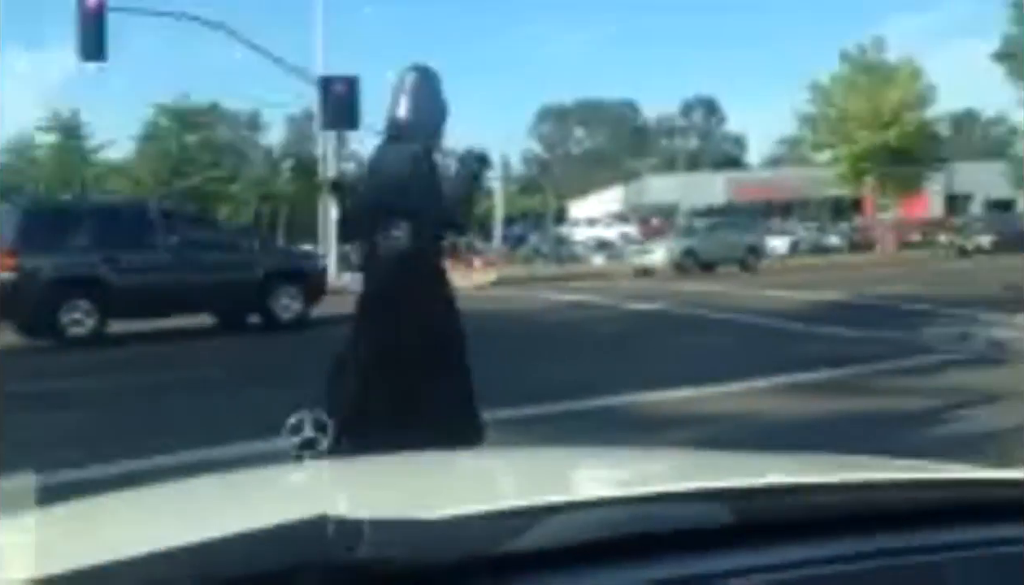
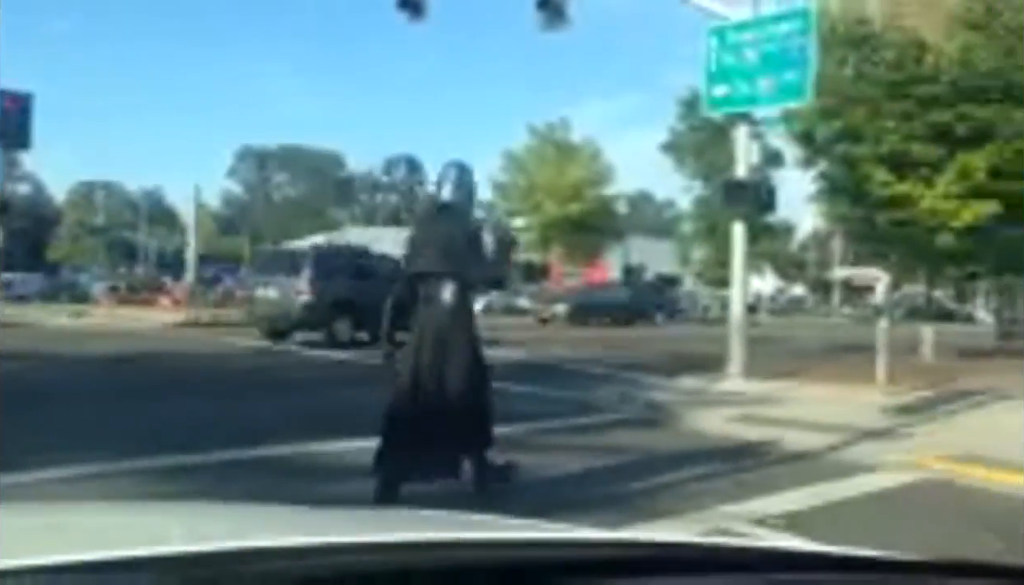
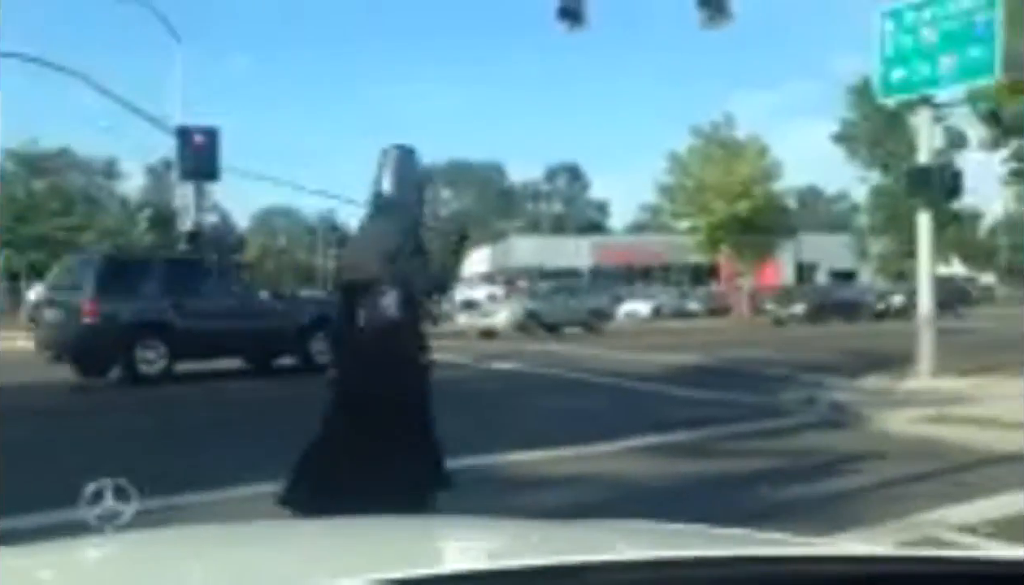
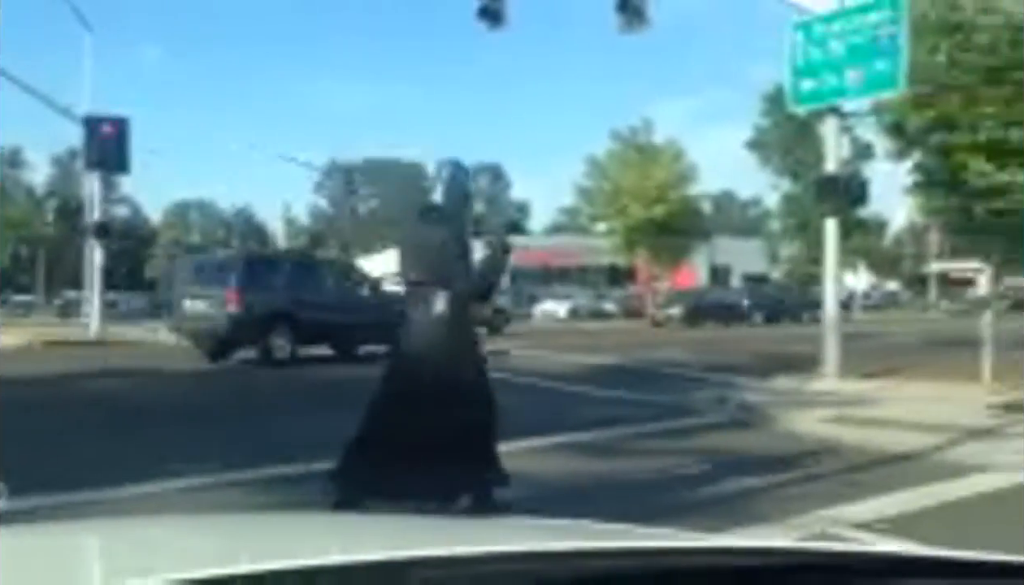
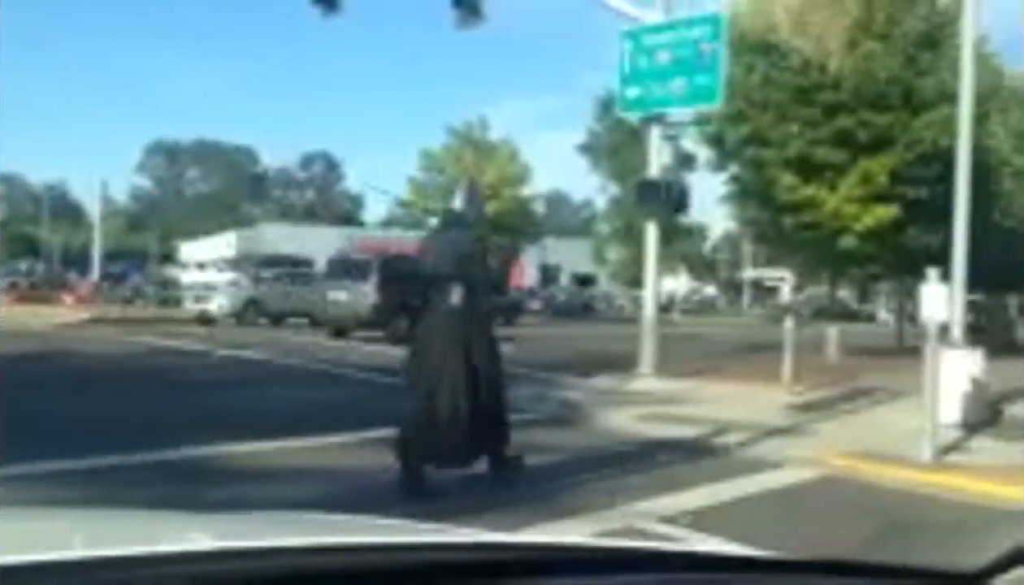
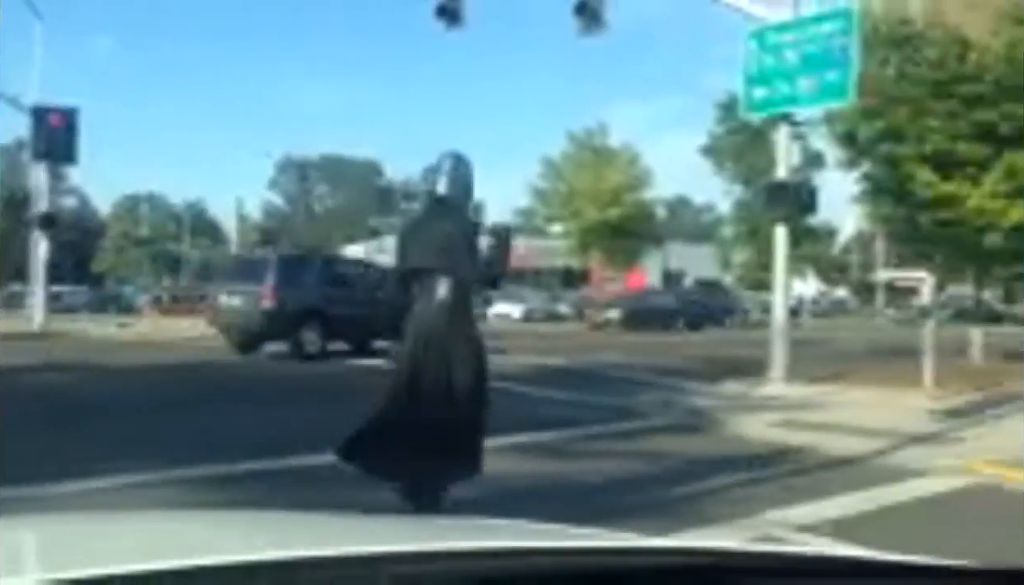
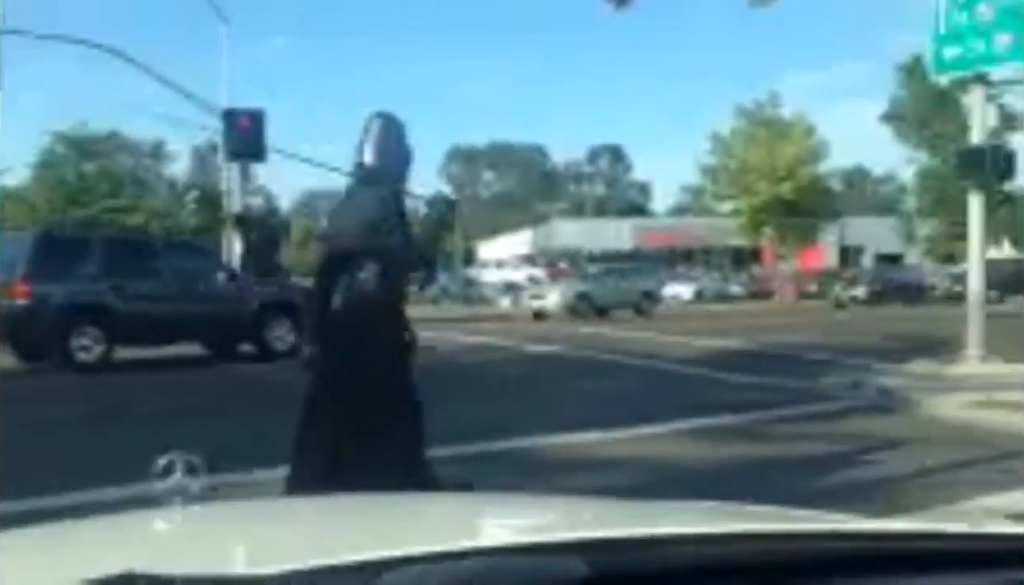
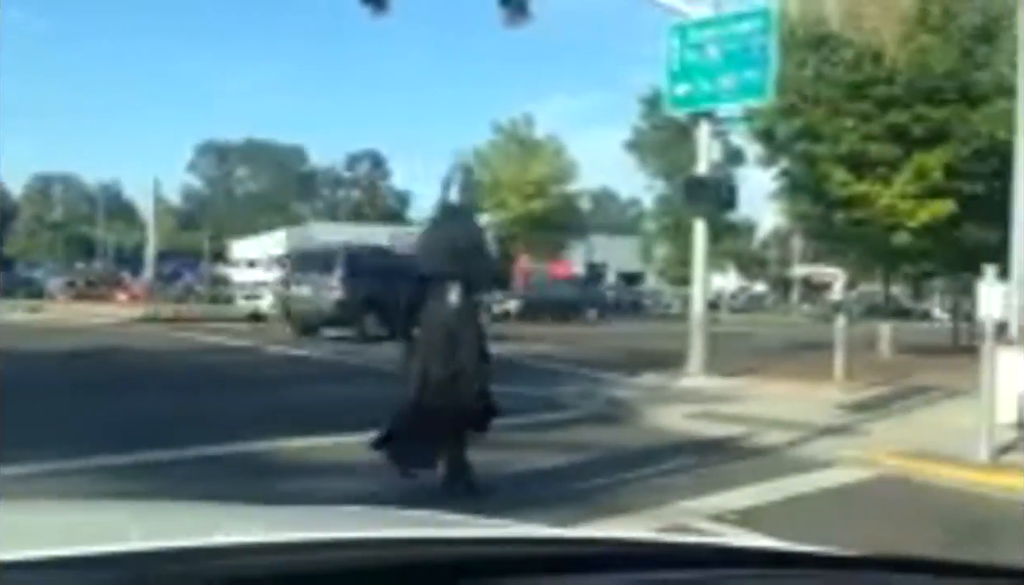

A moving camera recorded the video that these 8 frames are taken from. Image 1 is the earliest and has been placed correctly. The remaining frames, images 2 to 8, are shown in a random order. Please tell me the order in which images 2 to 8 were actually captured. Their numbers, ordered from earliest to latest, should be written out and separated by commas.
7, 3, 4, 6, 2, 8, 5
